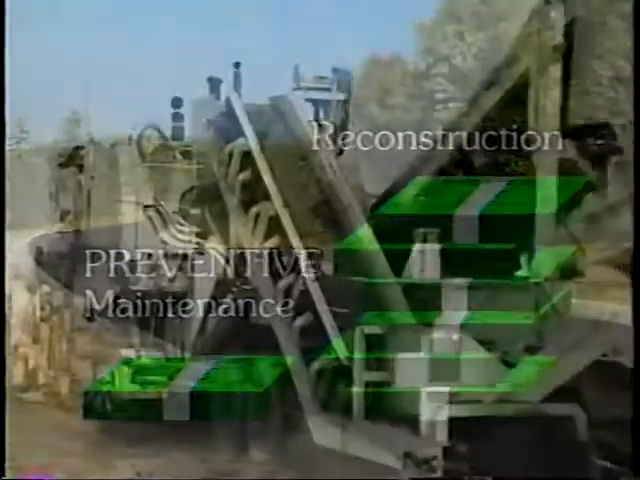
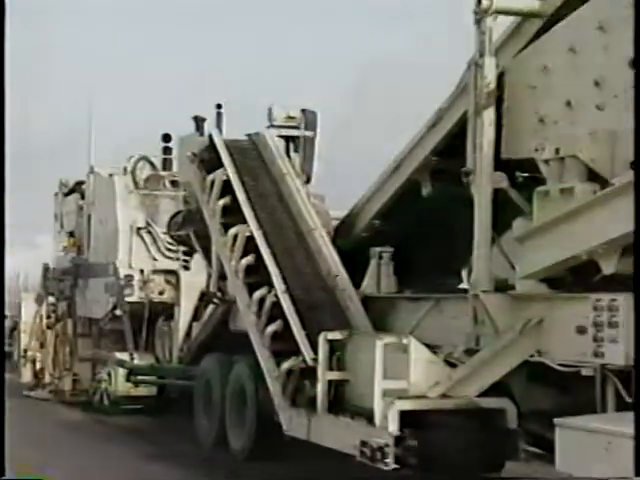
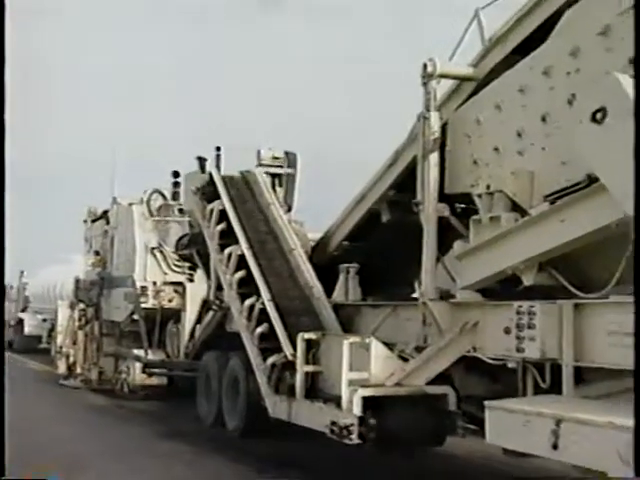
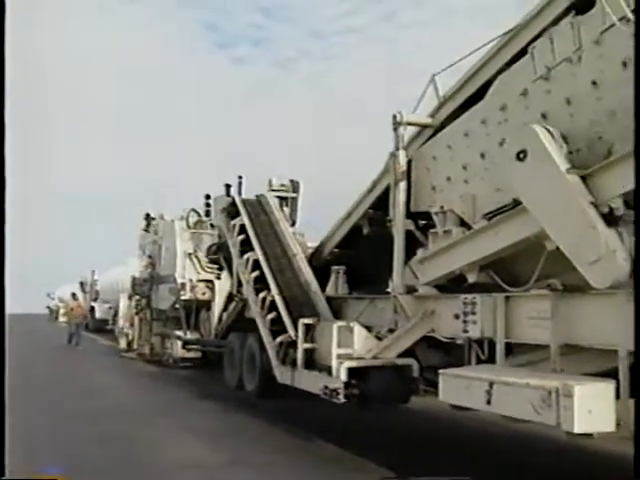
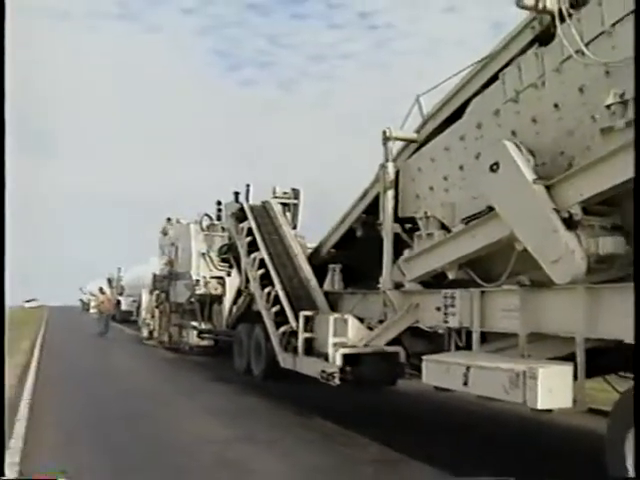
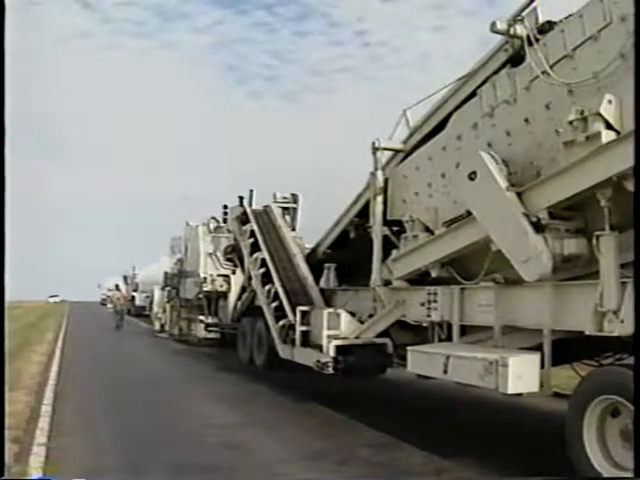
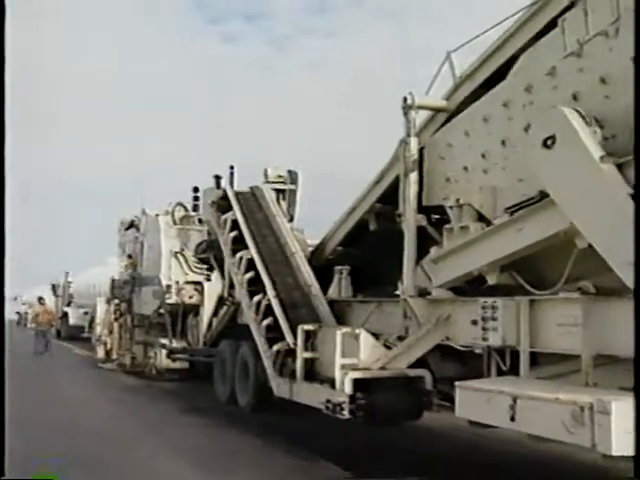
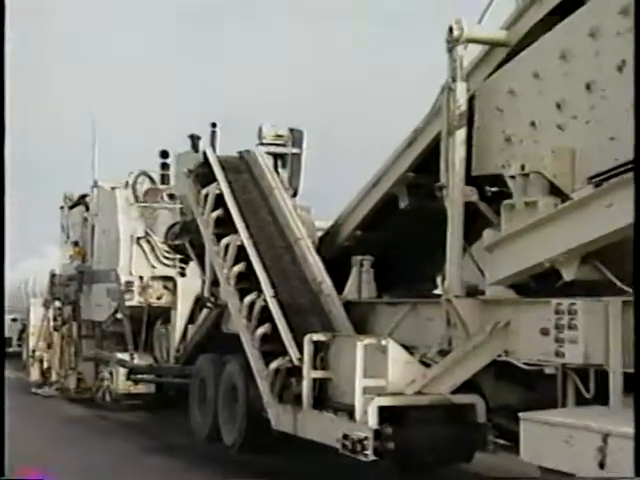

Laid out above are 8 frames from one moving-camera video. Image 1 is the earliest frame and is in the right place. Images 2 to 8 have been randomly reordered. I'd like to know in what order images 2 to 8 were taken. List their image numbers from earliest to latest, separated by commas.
2, 8, 3, 7, 4, 5, 6
